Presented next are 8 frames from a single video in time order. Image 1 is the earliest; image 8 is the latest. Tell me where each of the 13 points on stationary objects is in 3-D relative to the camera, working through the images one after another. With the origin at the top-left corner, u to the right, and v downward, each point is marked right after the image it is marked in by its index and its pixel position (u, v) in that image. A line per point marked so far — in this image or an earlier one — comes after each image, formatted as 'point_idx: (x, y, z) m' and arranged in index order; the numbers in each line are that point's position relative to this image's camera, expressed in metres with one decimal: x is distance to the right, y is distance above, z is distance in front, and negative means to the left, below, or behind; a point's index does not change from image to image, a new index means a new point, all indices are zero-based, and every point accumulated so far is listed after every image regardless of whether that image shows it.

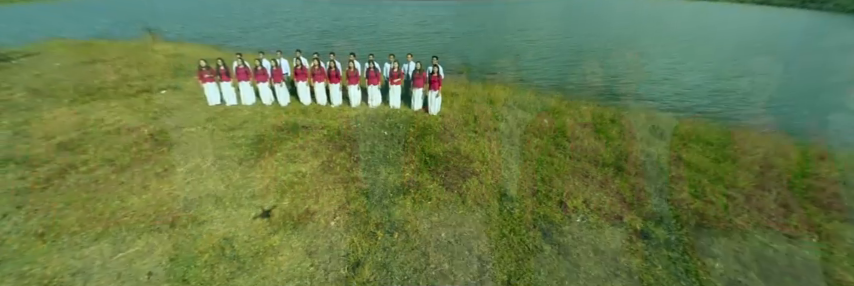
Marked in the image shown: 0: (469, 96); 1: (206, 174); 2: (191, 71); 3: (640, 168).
0: (+1.5, +1.6, +9.4) m
1: (-4.3, -0.6, +5.4) m
2: (-10.9, +3.4, +12.7) m
3: (+4.6, -0.5, +5.9) m
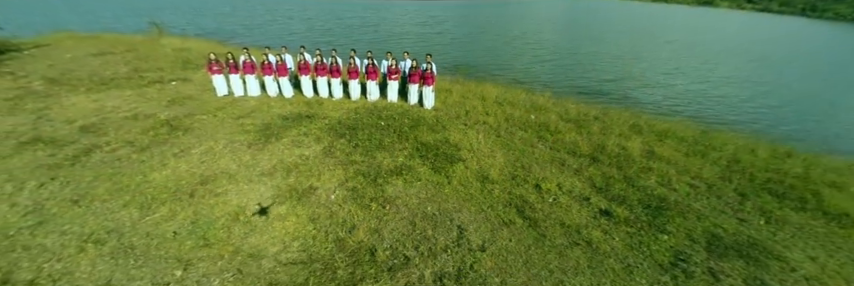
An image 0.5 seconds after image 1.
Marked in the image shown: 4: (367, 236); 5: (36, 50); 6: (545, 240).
0: (+1.3, +1.8, +9.9) m
1: (-4.5, -0.2, +6.0) m
2: (-11.0, +3.8, +13.3) m
3: (+4.4, -0.4, +6.5) m
4: (-0.9, -1.4, +4.1) m
5: (-24.5, +5.9, +17.2) m
6: (+1.8, -1.5, +4.2) m
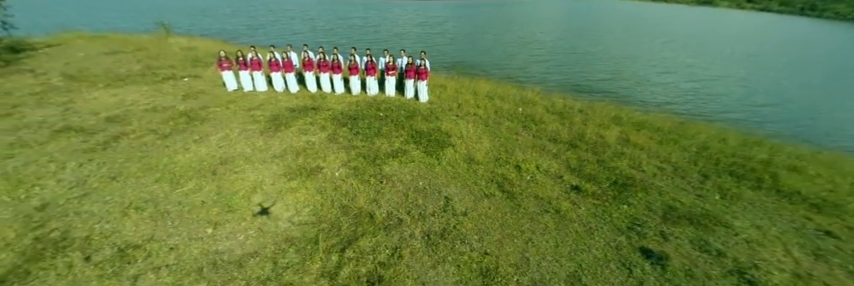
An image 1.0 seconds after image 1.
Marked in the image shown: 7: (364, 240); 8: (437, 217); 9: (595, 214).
0: (+1.2, +2.1, +10.6) m
1: (-4.6, +0.1, +6.7) m
2: (-11.2, +4.1, +14.0) m
3: (+4.2, -0.1, +7.2) m
4: (-1.0, -1.0, +4.7) m
5: (-24.6, +6.2, +17.9) m
6: (+1.6, -1.1, +4.9) m
7: (-1.0, -1.4, +4.3) m
8: (+0.2, -1.2, +4.7) m
9: (+3.0, -1.2, +4.9) m
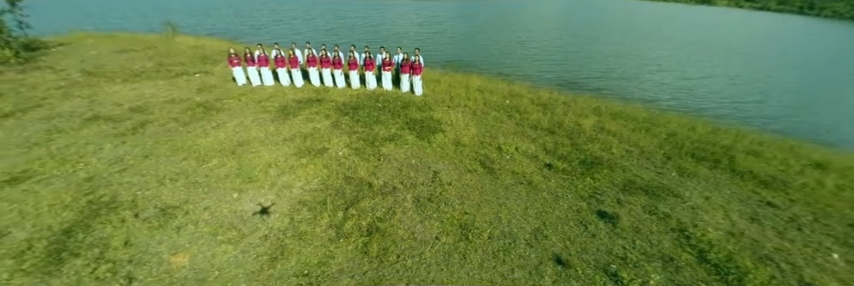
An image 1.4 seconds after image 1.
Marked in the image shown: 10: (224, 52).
0: (+1.0, +2.5, +11.4) m
1: (-4.8, +0.4, +7.4) m
2: (-11.4, +4.5, +14.7) m
3: (+4.0, +0.3, +7.9) m
4: (-1.2, -0.7, +5.5) m
5: (-24.8, +6.5, +18.6) m
6: (+1.4, -0.8, +5.7) m
7: (-1.2, -1.1, +5.1) m
8: (0.0, -0.8, +5.4) m
9: (+2.8, -0.9, +5.7) m
10: (-12.8, +5.7, +17.3) m
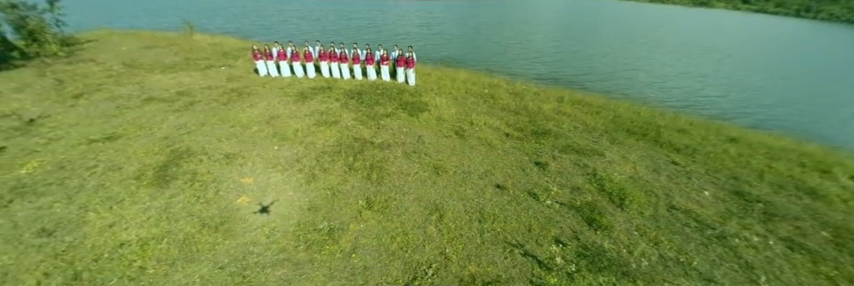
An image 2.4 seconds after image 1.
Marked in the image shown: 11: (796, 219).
0: (+0.7, +3.3, +13.3) m
1: (-5.2, +1.3, +9.4) m
2: (-11.7, +5.3, +16.7) m
3: (+3.7, +1.1, +9.9) m
4: (-1.6, +0.1, +7.5) m
5: (-25.1, +7.5, +20.6) m
6: (+1.1, 0.0, +7.6) m
7: (-1.5, -0.3, +7.1) m
8: (-0.4, 0.0, +7.4) m
9: (+2.5, -0.1, +7.7) m
10: (-13.1, +6.6, +19.3) m
11: (+8.8, -1.8, +6.5) m
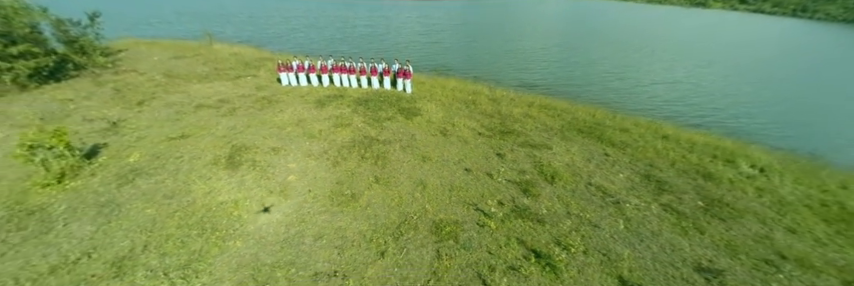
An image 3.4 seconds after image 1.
0: (+0.3, +3.4, +15.9) m
1: (-5.5, +1.4, +12.0) m
2: (-12.0, +5.4, +19.3) m
3: (+3.4, +1.2, +12.4) m
4: (-1.9, +0.2, +10.0) m
5: (-25.4, +7.5, +23.2) m
6: (+0.7, +0.2, +10.2) m
7: (-1.9, -0.1, +9.6) m
8: (-0.7, +0.1, +9.9) m
9: (+2.1, 0.0, +10.2) m
10: (-13.5, +6.7, +21.9) m
11: (+8.4, -1.6, +9.1) m
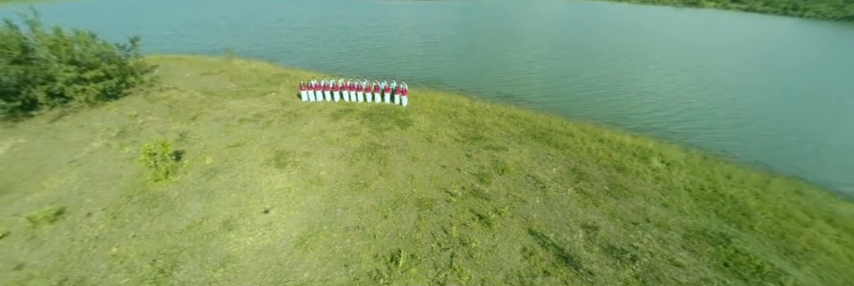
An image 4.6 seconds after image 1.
0: (-0.3, +3.2, +19.6) m
1: (-6.1, +1.1, +15.7) m
2: (-12.7, +5.1, +23.0) m
3: (+2.8, +1.0, +16.2) m
4: (-2.5, 0.0, +13.8) m
5: (-26.1, +7.1, +26.9) m
6: (+0.2, -0.1, +13.9) m
7: (-2.4, -0.4, +13.4) m
8: (-1.3, -0.2, +13.7) m
9: (+1.6, -0.2, +14.0) m
10: (-14.1, +6.3, +25.6) m
11: (+7.9, -1.8, +12.9) m
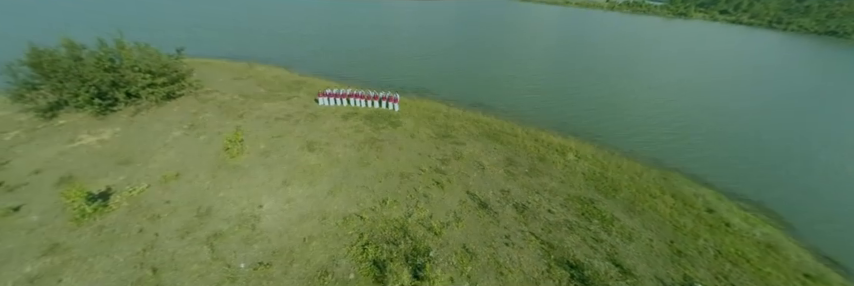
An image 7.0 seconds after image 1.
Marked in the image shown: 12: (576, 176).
0: (-1.5, +3.6, +26.0) m
1: (-7.3, +1.6, +22.0) m
2: (-13.9, +5.8, +29.2) m
3: (+1.5, +1.3, +22.6) m
4: (-3.7, +0.4, +20.2) m
5: (-27.4, +8.1, +33.0) m
6: (-1.1, +0.3, +20.3) m
7: (-3.7, 0.0, +19.7) m
8: (-2.5, +0.2, +20.1) m
9: (+0.3, +0.2, +20.4) m
10: (-15.4, +7.1, +31.8) m
11: (+6.6, -1.6, +19.3) m
12: (+10.5, -2.4, +19.3) m
